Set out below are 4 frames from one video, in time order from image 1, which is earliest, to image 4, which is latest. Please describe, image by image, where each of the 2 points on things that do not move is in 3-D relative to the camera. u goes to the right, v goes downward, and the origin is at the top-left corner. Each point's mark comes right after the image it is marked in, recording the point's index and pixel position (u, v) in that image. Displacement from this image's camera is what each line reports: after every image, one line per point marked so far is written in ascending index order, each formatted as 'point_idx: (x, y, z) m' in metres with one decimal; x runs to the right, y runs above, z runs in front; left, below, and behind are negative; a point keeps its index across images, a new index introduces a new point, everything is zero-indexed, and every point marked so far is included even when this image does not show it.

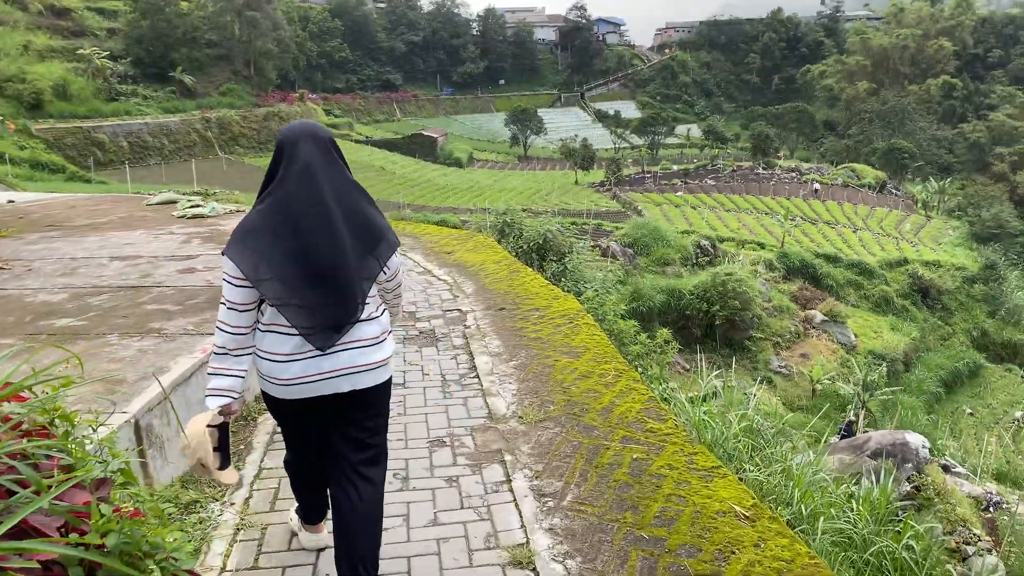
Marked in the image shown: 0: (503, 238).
0: (-0.1, +0.6, +10.0) m
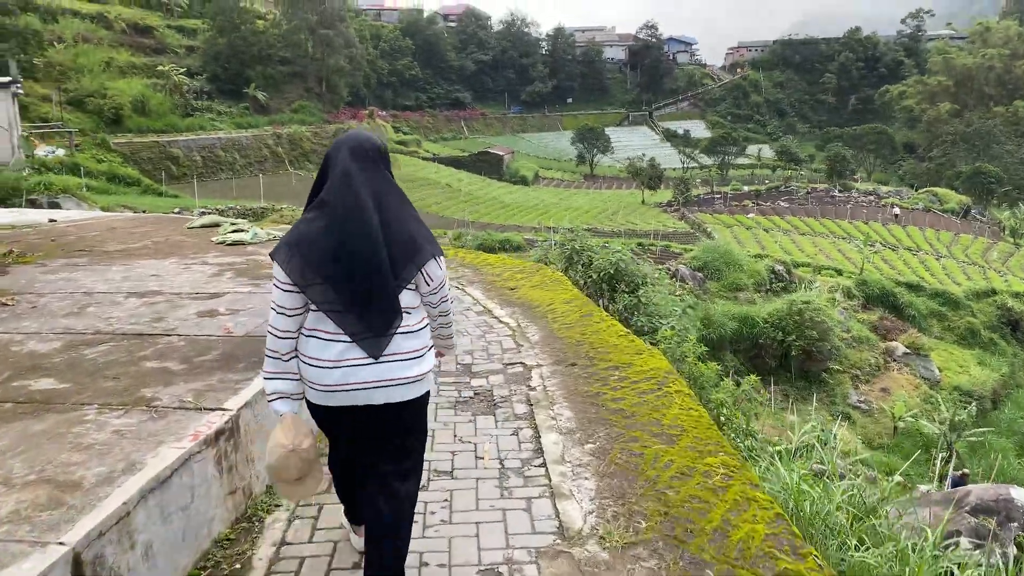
0: (+0.7, +0.2, +9.3) m
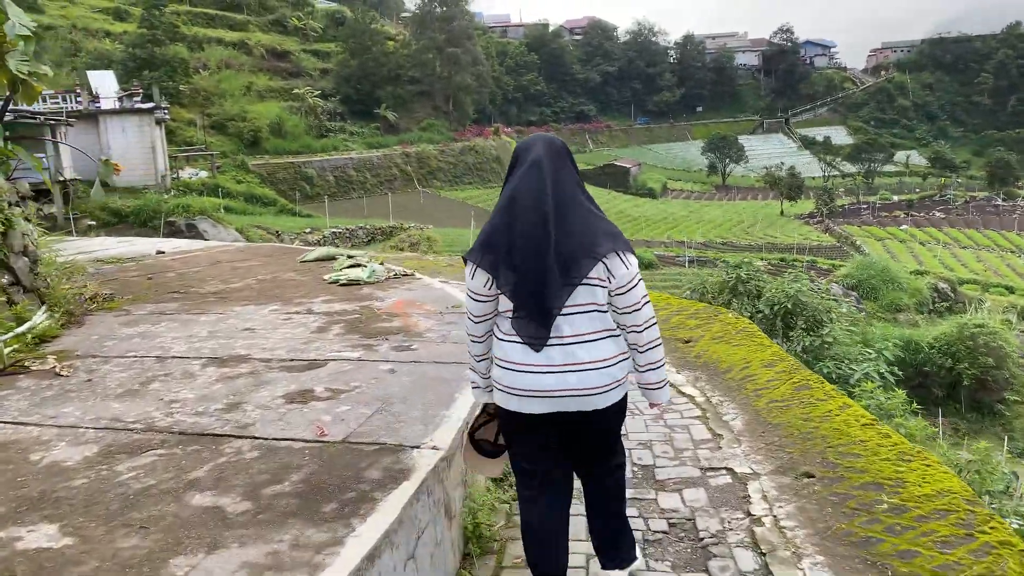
0: (+2.1, -0.1, +7.9) m
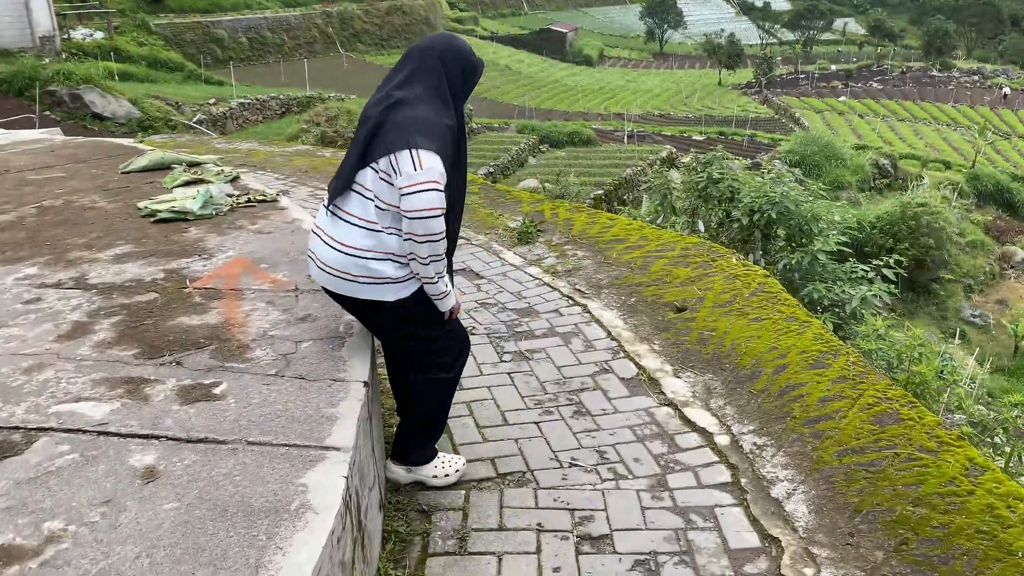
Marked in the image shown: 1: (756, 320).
0: (+1.5, +0.7, +6.5) m
1: (+0.8, -0.1, +2.8) m
